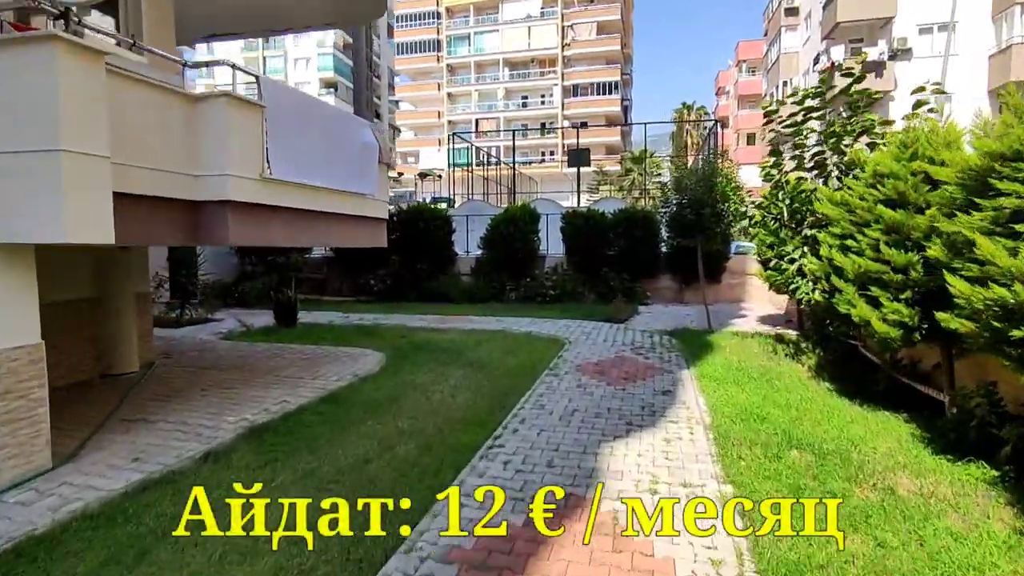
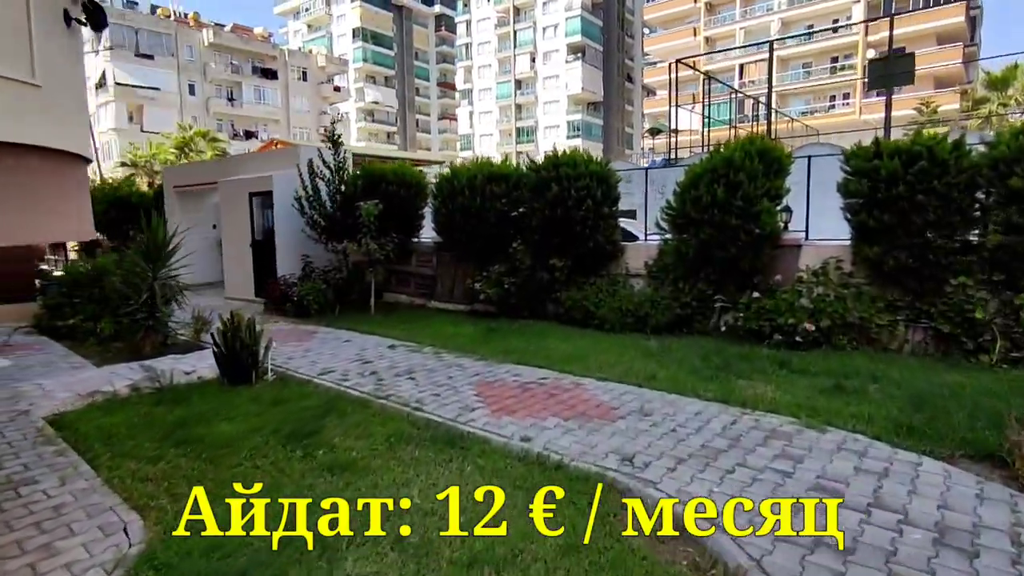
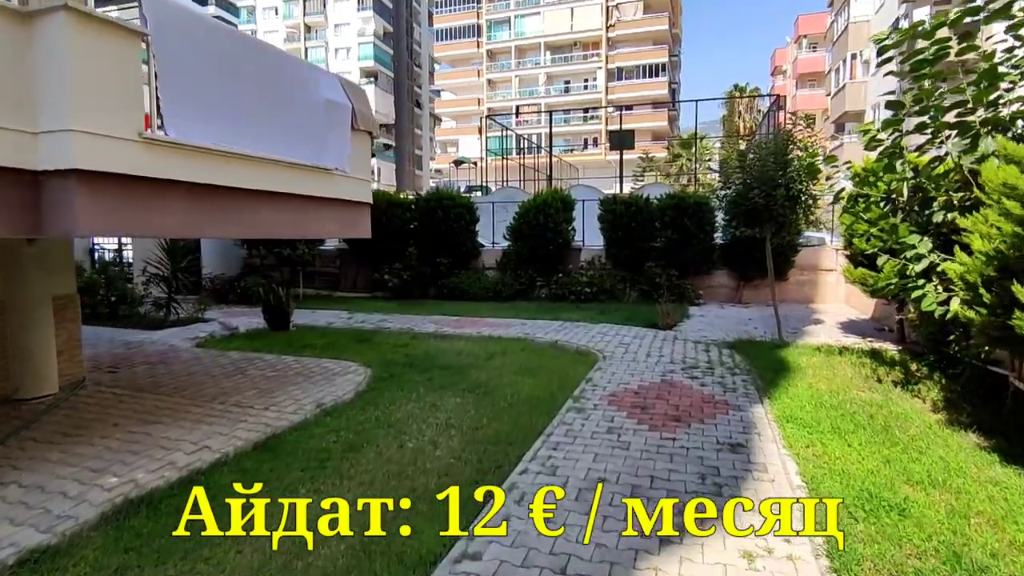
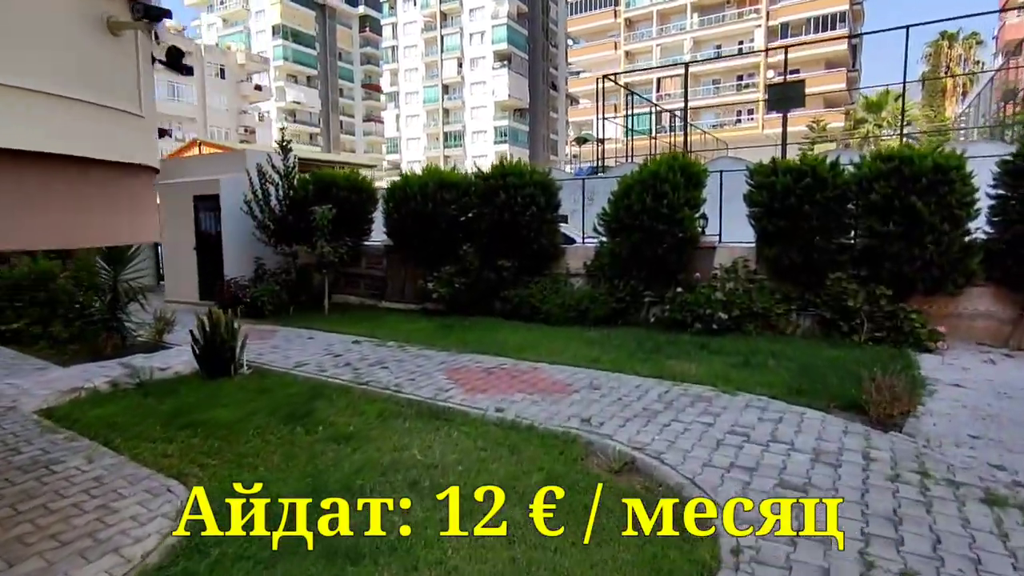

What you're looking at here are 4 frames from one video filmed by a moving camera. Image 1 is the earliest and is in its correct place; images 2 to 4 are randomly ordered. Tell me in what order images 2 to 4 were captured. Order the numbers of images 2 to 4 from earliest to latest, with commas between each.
3, 4, 2
